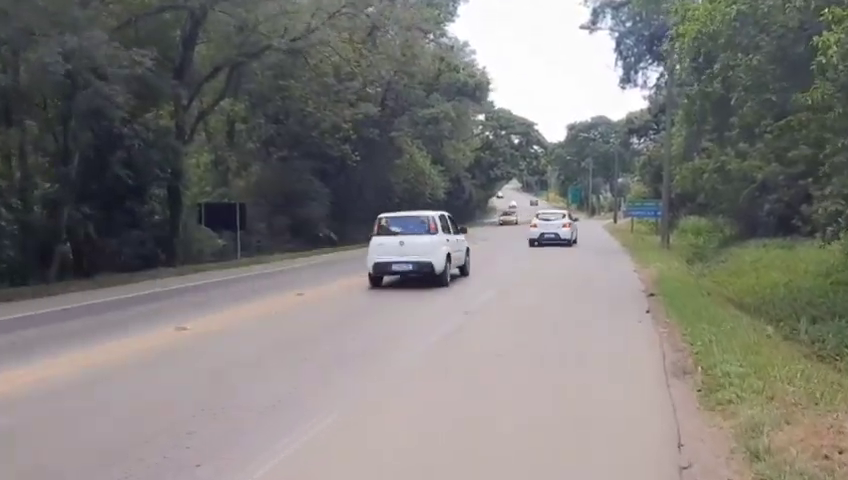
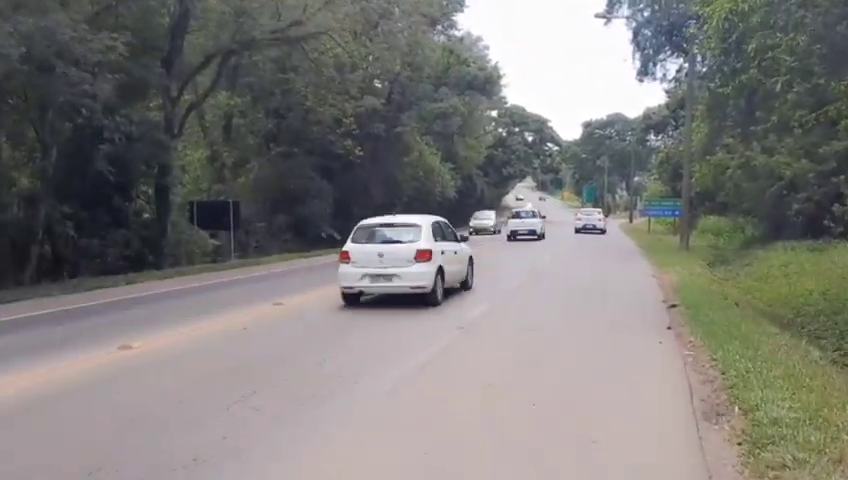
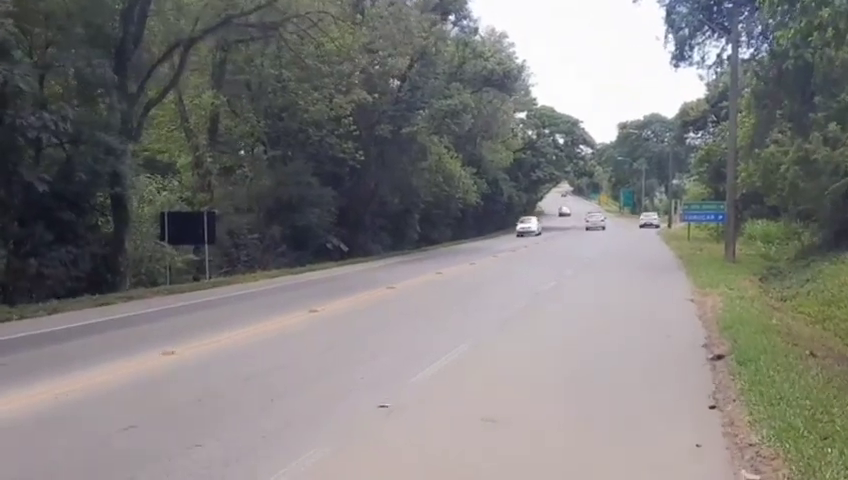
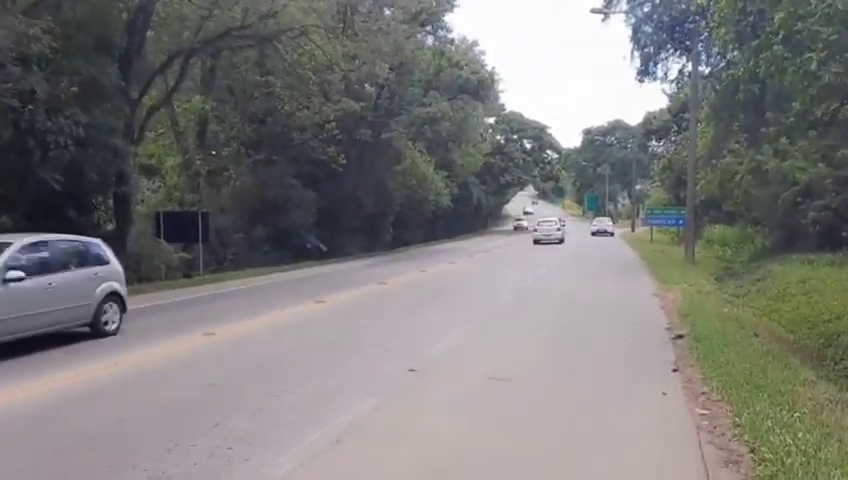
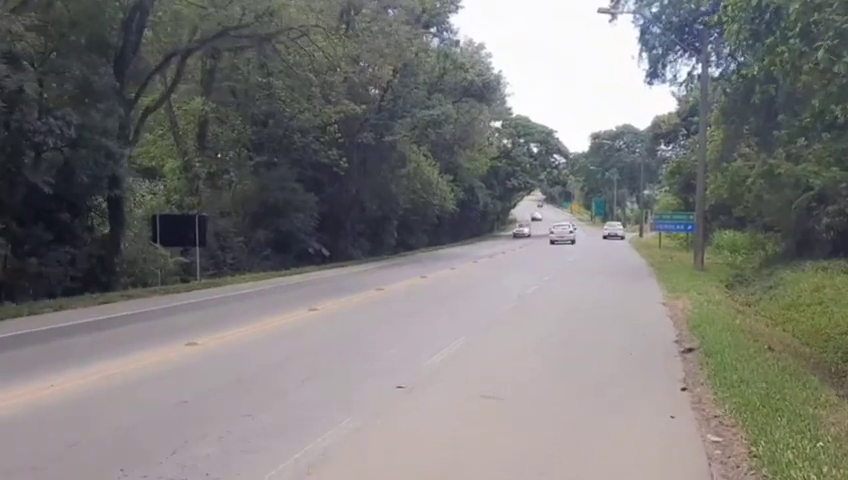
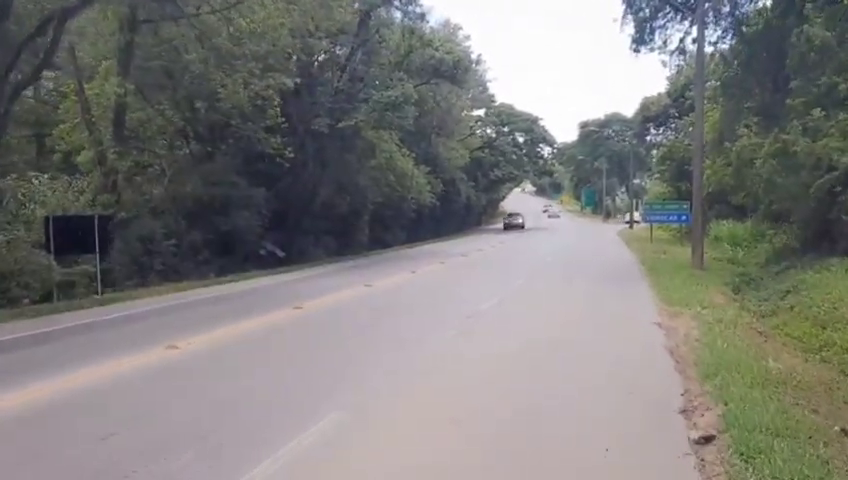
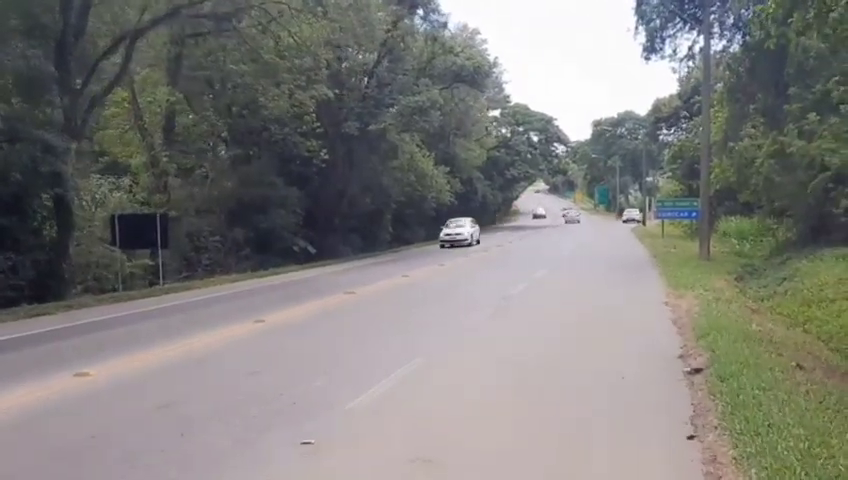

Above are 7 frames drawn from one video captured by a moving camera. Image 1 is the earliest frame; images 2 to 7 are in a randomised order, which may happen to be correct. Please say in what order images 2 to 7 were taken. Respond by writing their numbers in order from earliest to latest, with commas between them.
2, 4, 5, 3, 7, 6
